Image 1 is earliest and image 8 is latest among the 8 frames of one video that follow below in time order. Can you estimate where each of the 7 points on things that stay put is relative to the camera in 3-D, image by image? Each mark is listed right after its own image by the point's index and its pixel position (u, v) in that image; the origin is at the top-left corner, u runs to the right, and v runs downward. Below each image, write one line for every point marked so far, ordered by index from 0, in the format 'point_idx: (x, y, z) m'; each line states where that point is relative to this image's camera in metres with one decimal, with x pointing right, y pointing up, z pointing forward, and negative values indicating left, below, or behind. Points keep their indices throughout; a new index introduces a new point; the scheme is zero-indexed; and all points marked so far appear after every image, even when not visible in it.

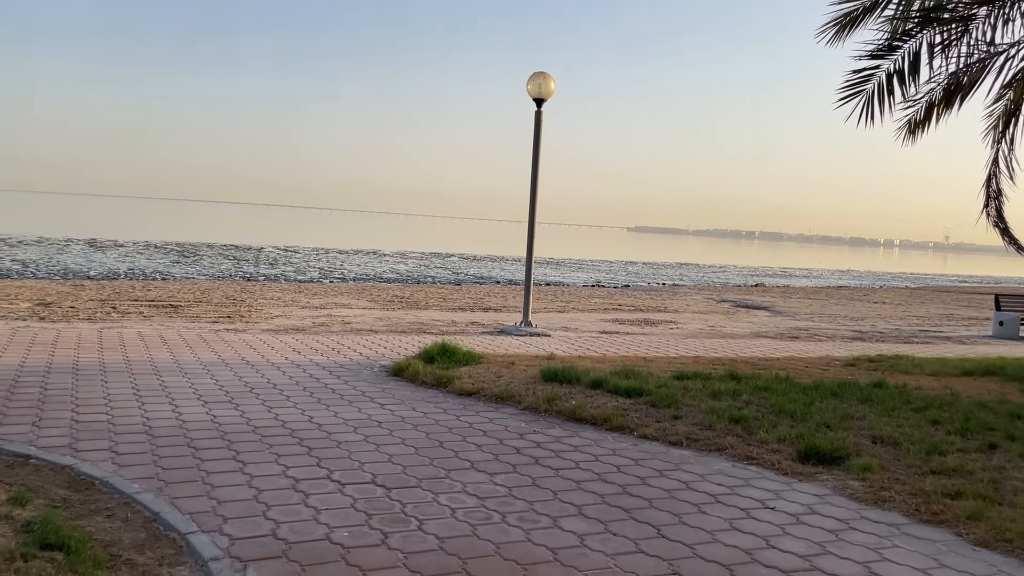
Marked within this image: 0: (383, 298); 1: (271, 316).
0: (-2.8, -0.2, +18.1) m
1: (-3.9, -0.5, +13.6) m
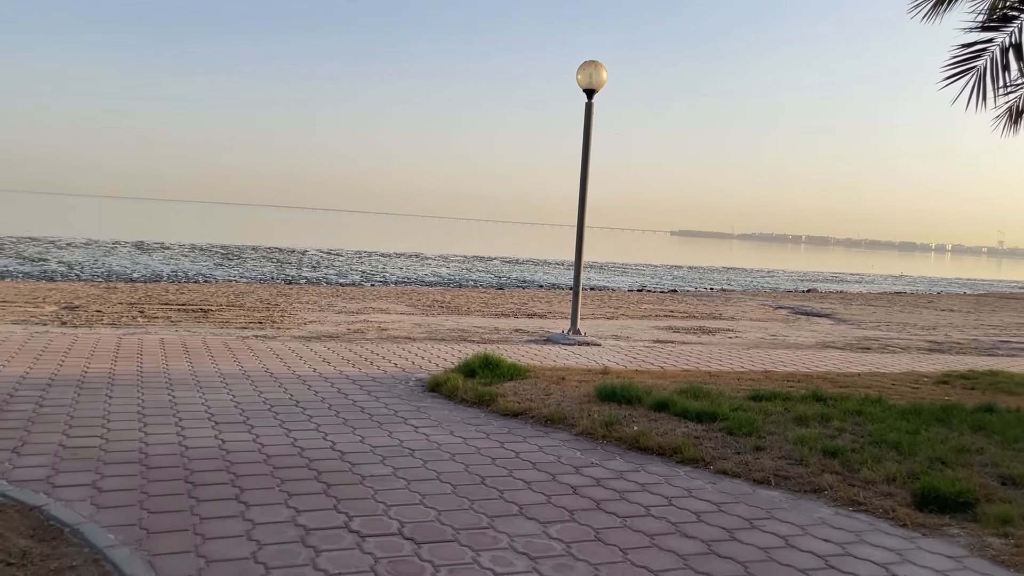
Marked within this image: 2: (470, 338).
0: (-1.8, -0.3, +17.3) m
1: (-3.2, -0.5, +12.9) m
2: (-0.6, -0.7, +12.4) m
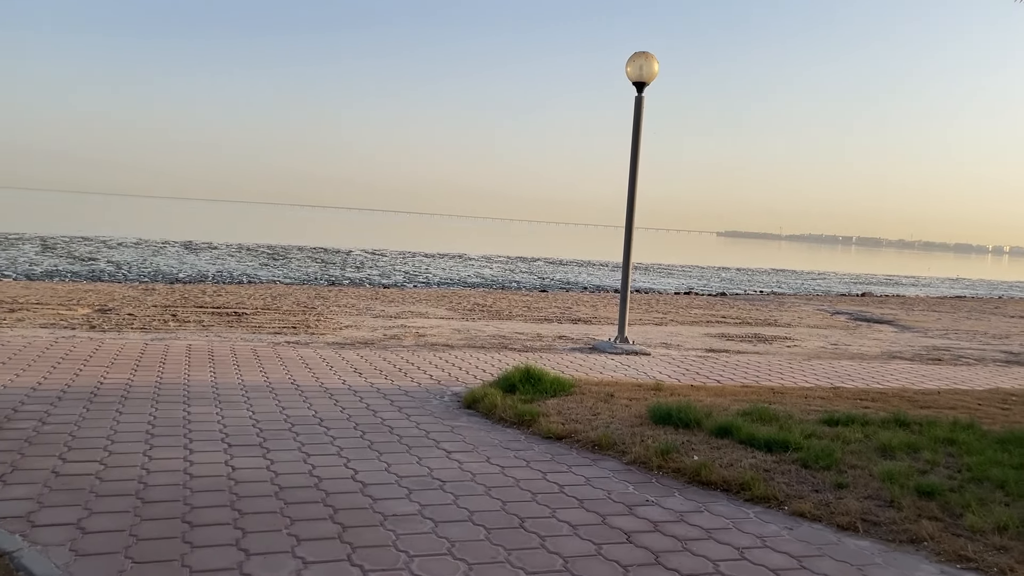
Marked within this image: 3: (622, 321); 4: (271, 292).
0: (-1.0, -0.4, +16.7) m
1: (-2.6, -0.6, +12.4) m
2: (0.0, -0.8, +11.7) m
3: (+1.5, -0.5, +11.7) m
4: (-5.0, -0.1, +17.4) m
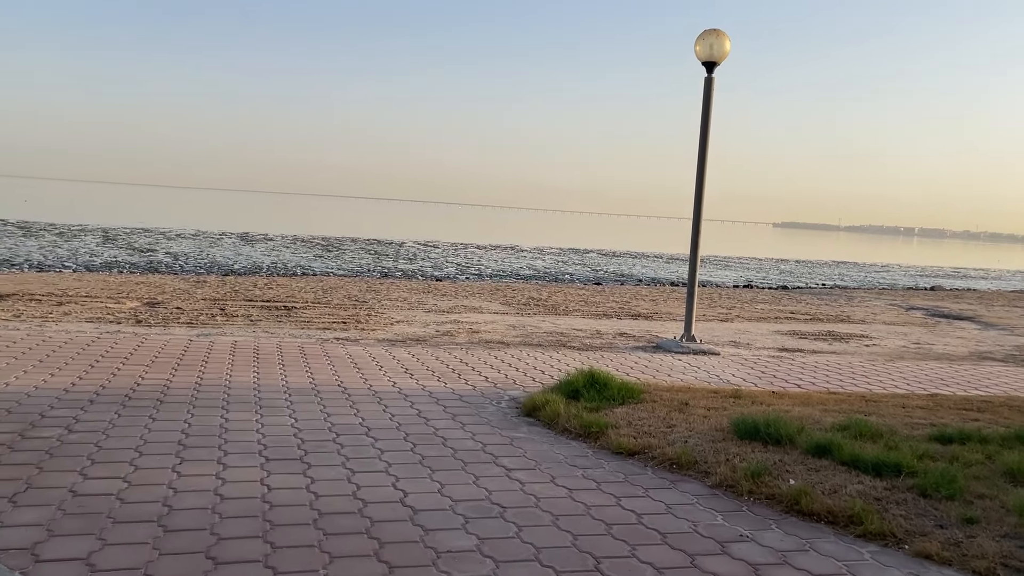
0: (+0.1, -0.2, +16.1) m
1: (-1.7, -0.5, +11.9) m
2: (+0.8, -0.7, +11.1) m
3: (+2.3, -0.4, +10.9) m
4: (-3.9, +0.1, +17.1) m
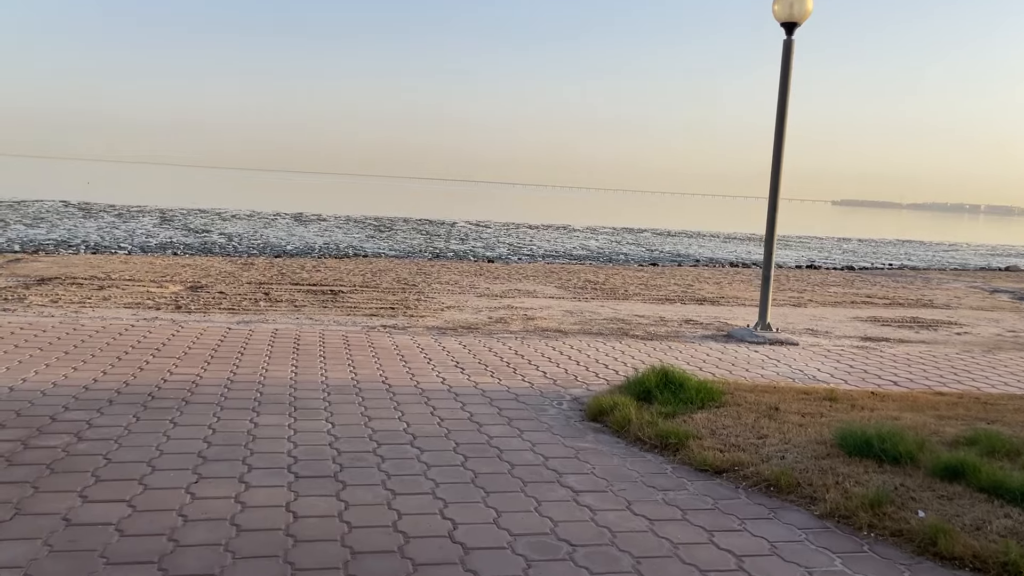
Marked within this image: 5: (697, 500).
0: (+1.1, +0.1, +15.3) m
1: (-1.0, -0.3, +11.3) m
2: (+1.5, -0.5, +10.3) m
3: (+3.0, -0.2, +10.0) m
4: (-2.8, +0.4, +16.5) m
5: (+0.9, -1.1, +4.2) m
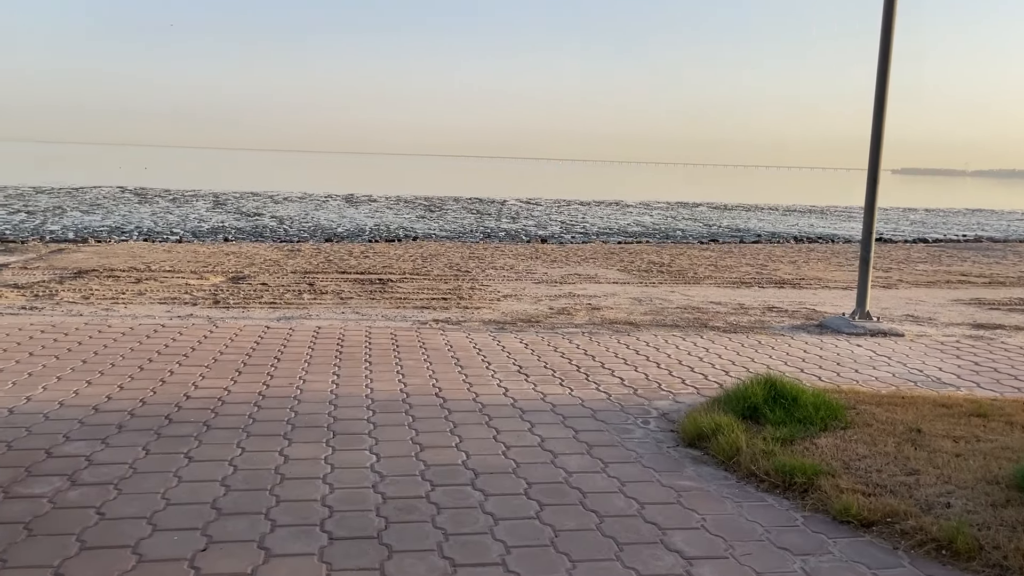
0: (+2.1, +0.4, +14.2) m
1: (-0.2, -0.1, +10.3) m
2: (+2.2, -0.4, +9.2) m
3: (+3.7, 0.0, +8.9) m
4: (-1.7, +0.7, +15.7) m
5: (+1.3, -1.1, +3.2) m
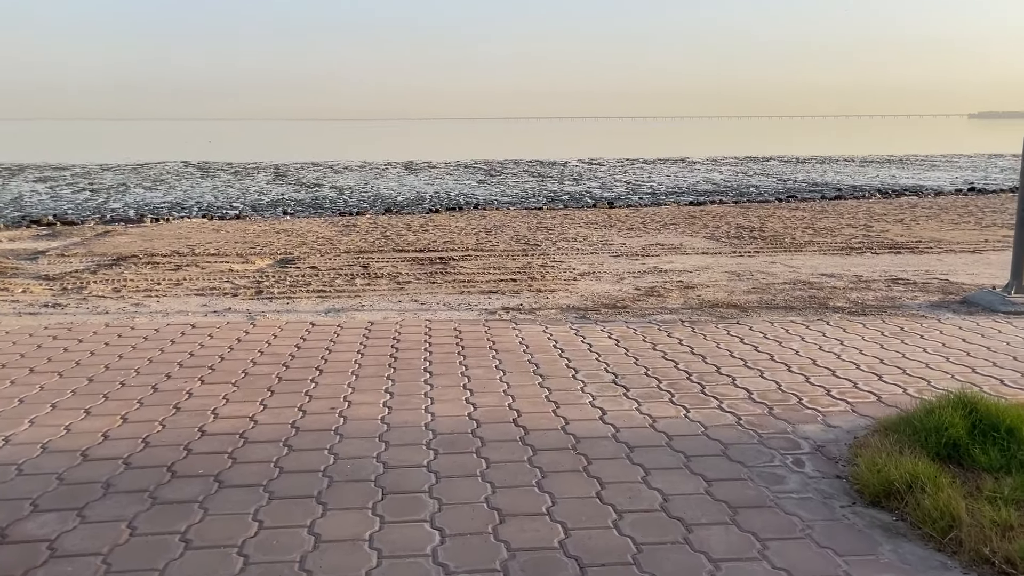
0: (+3.3, +0.9, +12.8) m
1: (+0.7, +0.1, +9.1) m
2: (+3.0, -0.1, +7.8) m
3: (+4.4, +0.2, +7.3) m
4: (-0.5, +1.1, +14.5) m
5: (+1.6, -1.1, +1.9) m
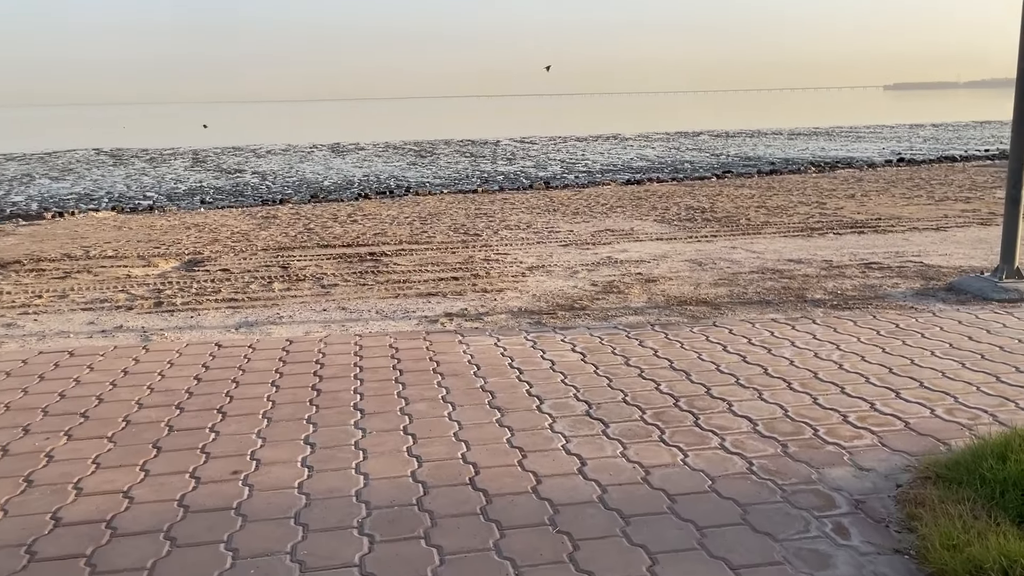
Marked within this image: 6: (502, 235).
0: (+2.4, +1.1, +12.0) m
1: (+0.1, +0.2, +8.1) m
2: (+2.5, 0.0, +7.1) m
3: (+4.0, +0.4, +6.7) m
4: (-1.5, +1.2, +13.4) m
5: (+1.6, -1.2, +1.1) m
6: (-0.1, +0.7, +10.3) m
